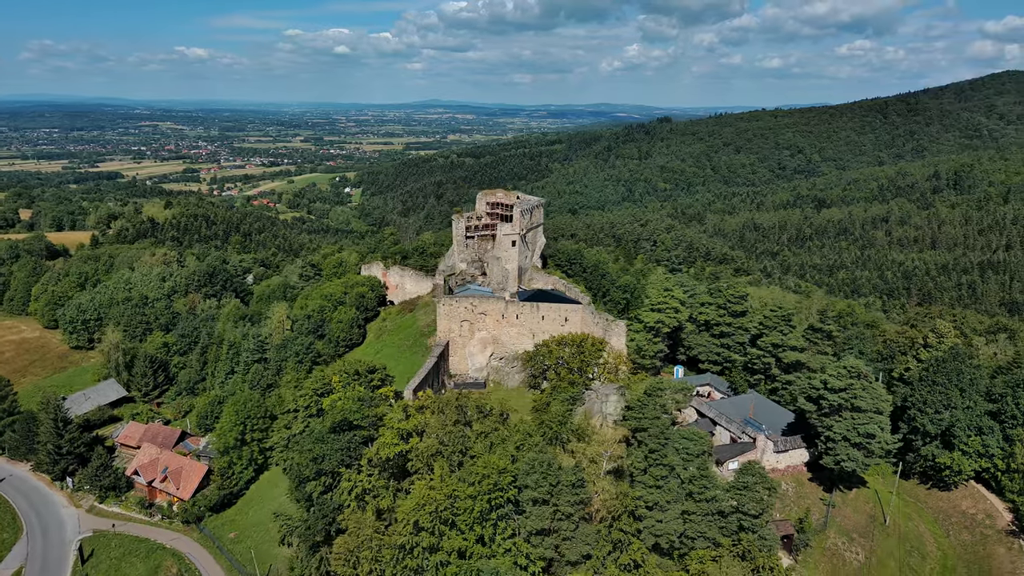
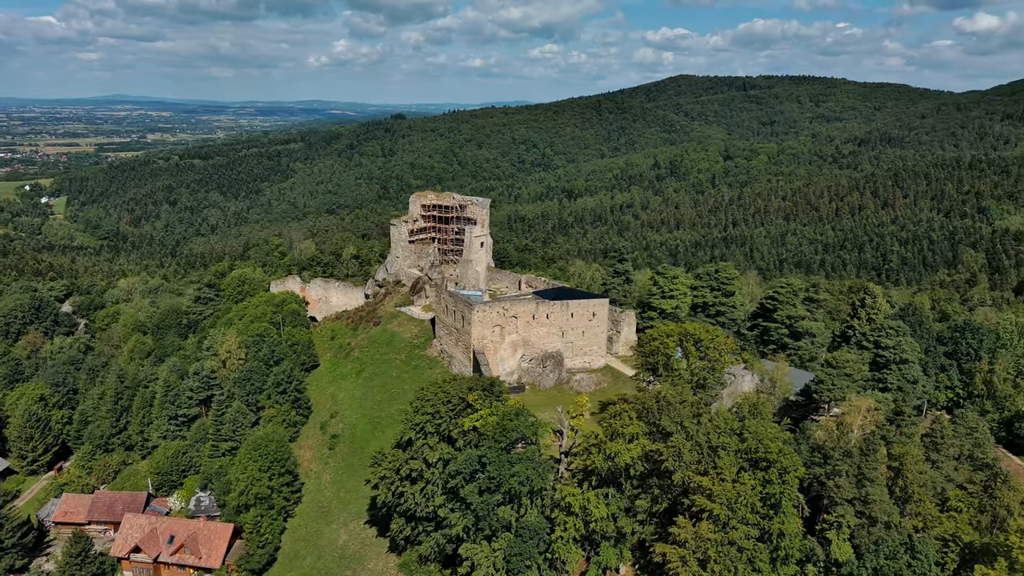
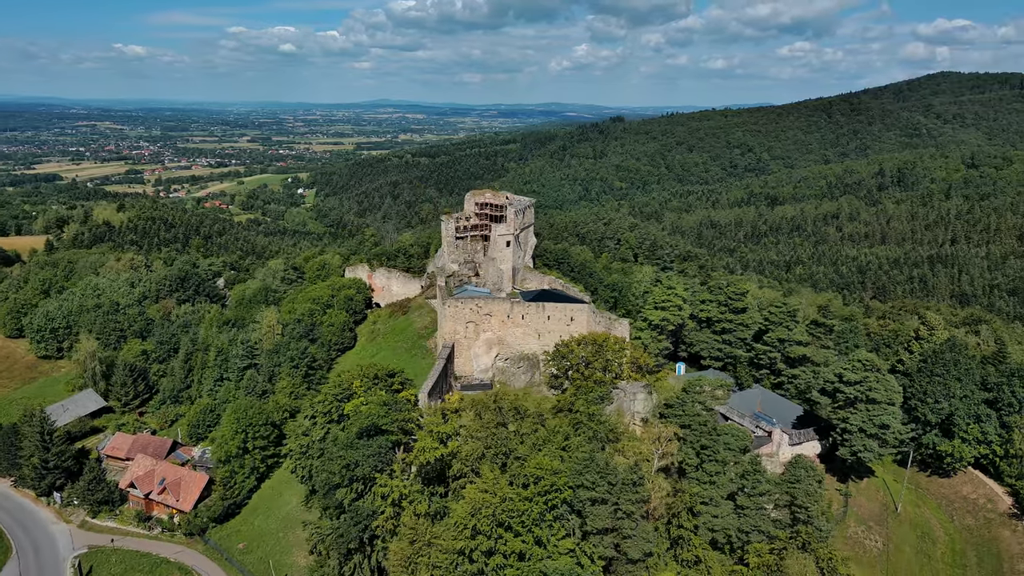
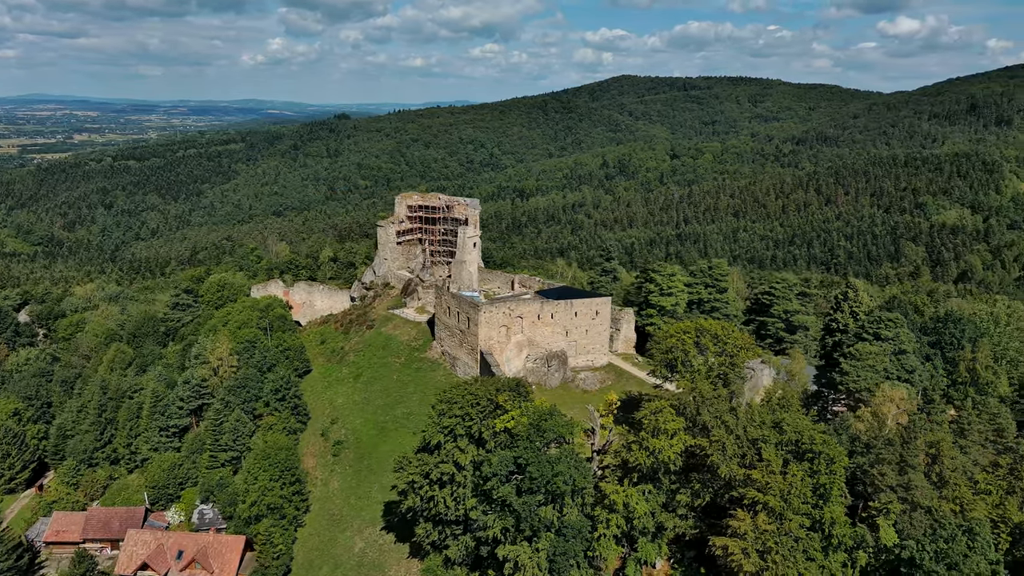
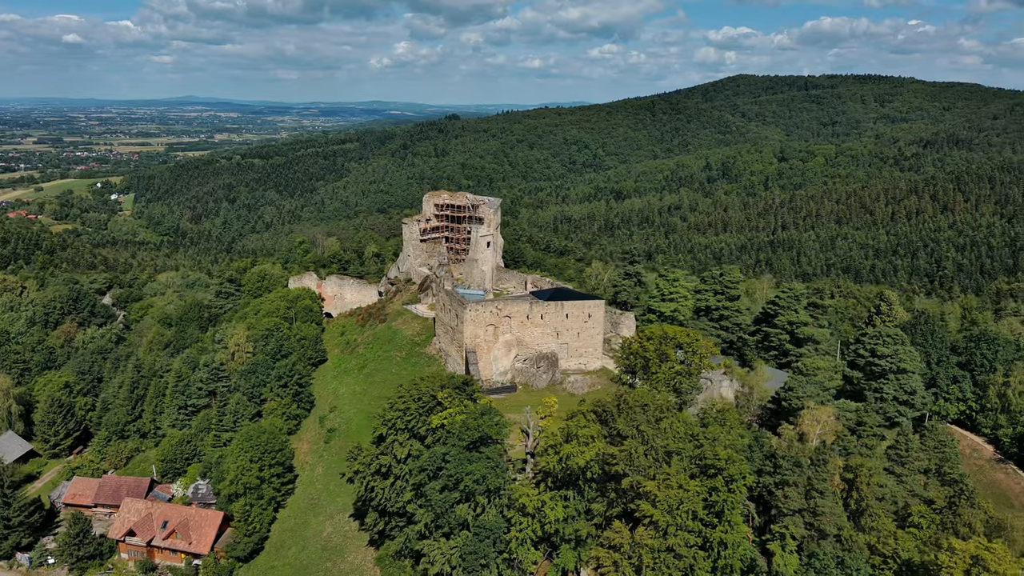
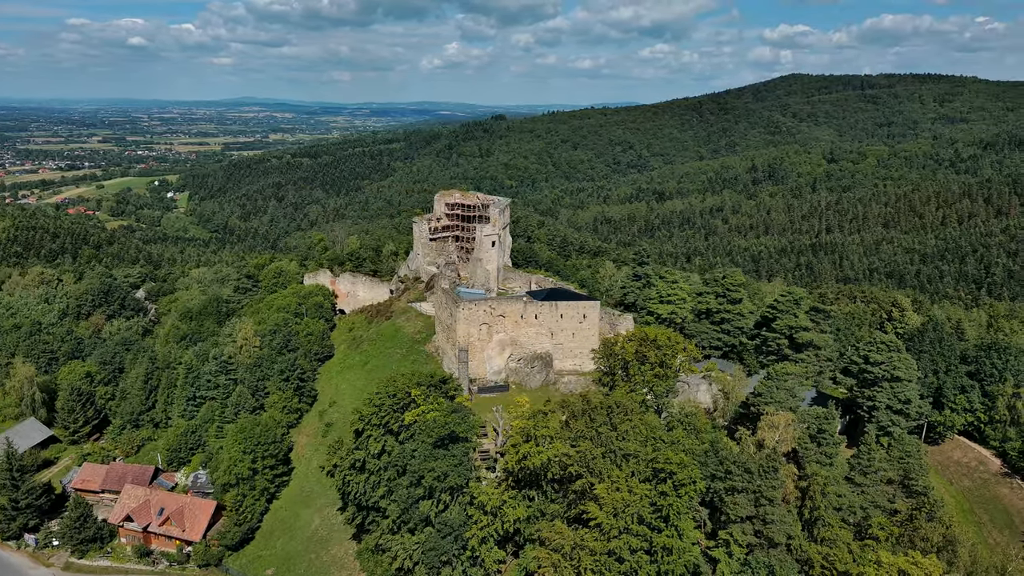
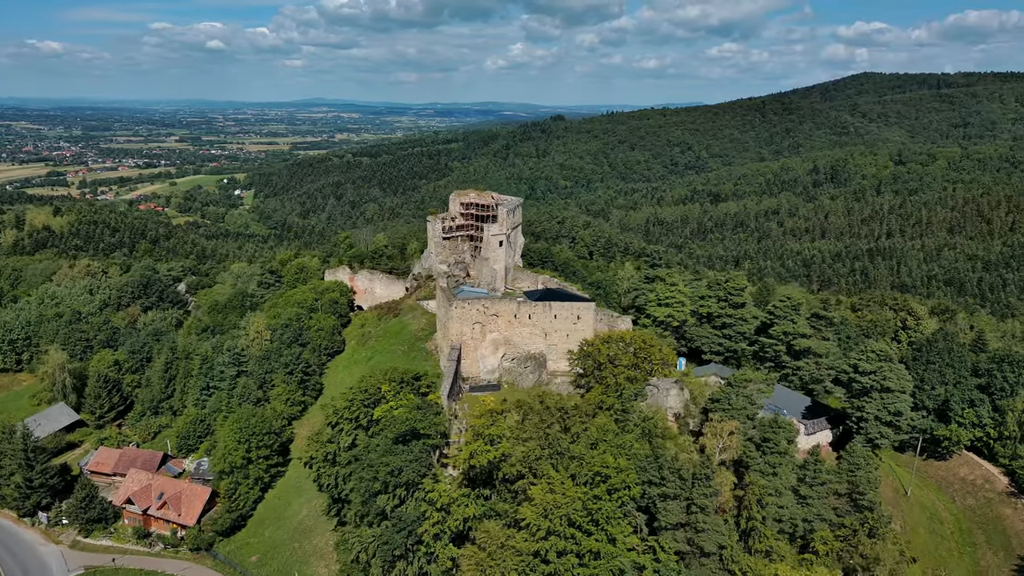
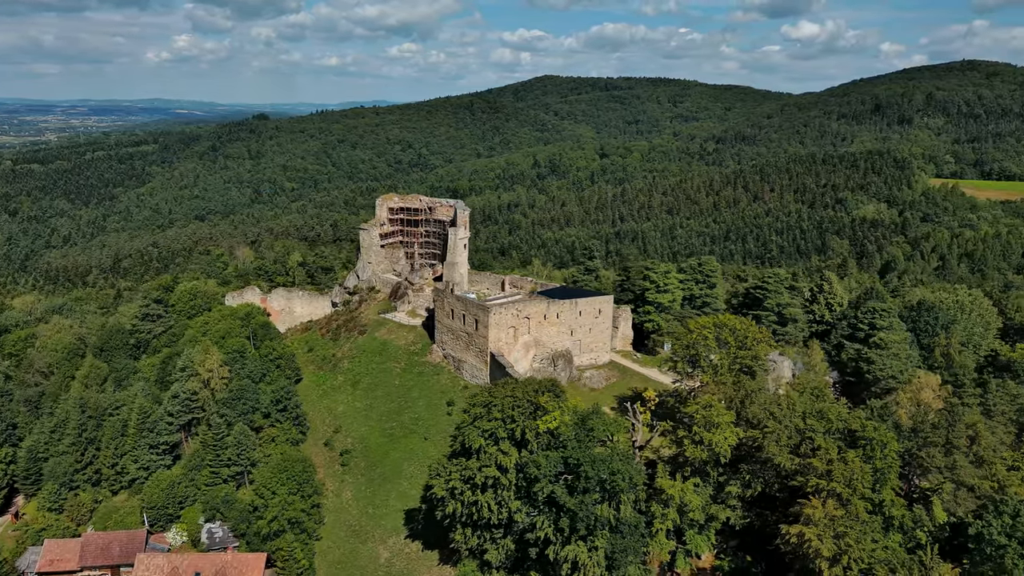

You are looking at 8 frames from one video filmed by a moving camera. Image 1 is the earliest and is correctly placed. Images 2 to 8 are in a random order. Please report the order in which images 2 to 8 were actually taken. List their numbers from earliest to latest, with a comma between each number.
3, 7, 6, 5, 2, 4, 8
